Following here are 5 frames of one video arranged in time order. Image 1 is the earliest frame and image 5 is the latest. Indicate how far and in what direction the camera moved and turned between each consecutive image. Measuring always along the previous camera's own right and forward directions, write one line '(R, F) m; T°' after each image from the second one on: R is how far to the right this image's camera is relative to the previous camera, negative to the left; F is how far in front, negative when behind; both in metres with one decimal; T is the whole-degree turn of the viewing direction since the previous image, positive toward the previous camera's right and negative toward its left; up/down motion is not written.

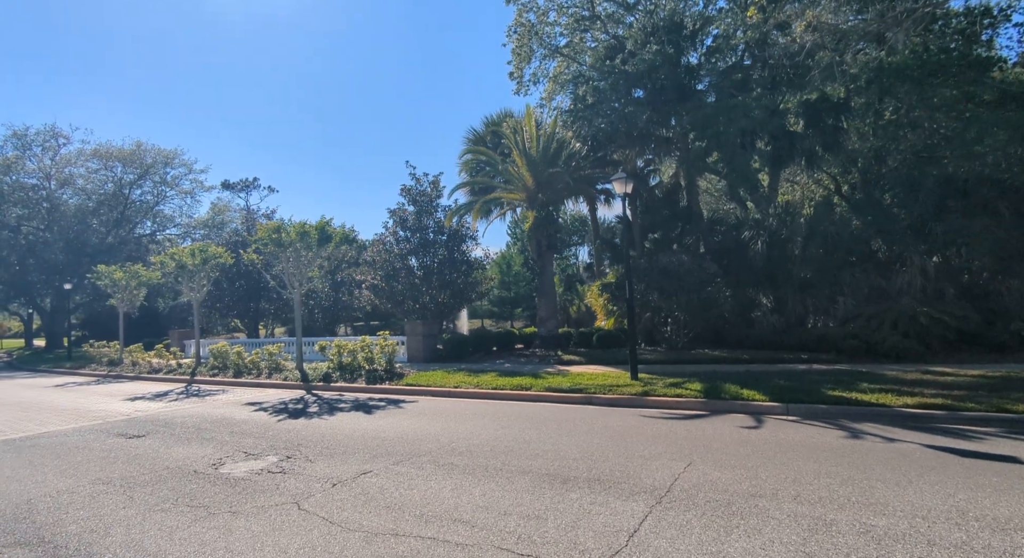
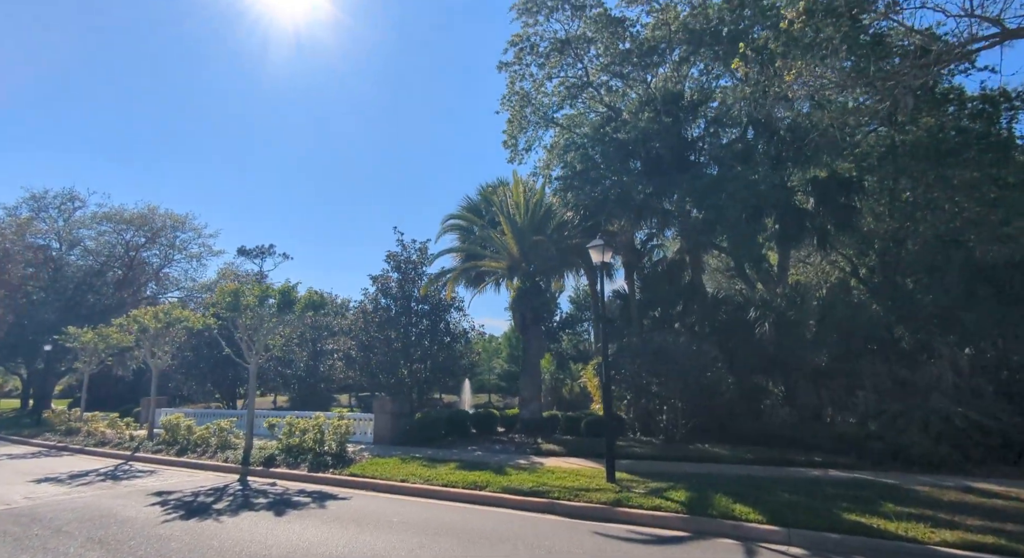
(+0.9, +1.2) m; -2°
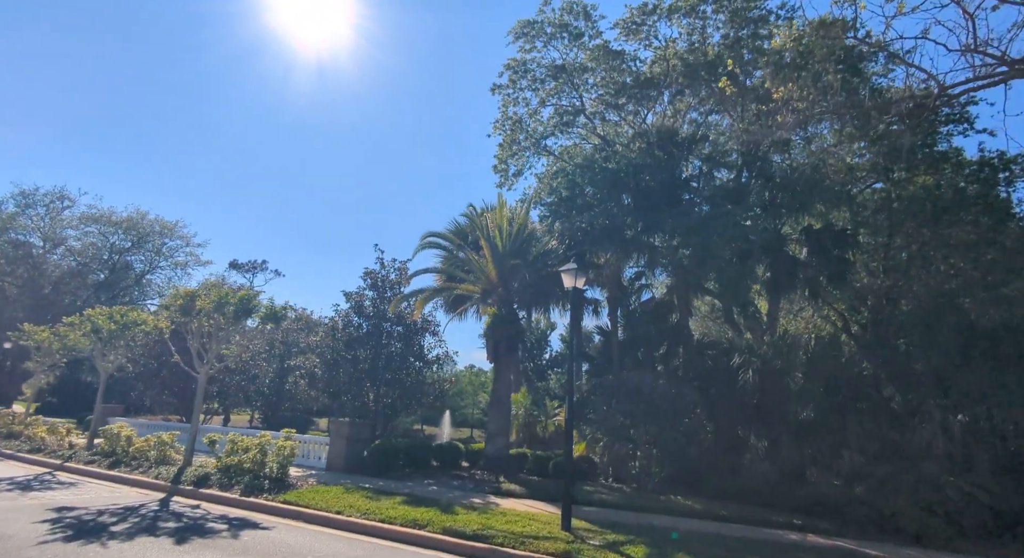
(+0.5, +0.6) m; 0°
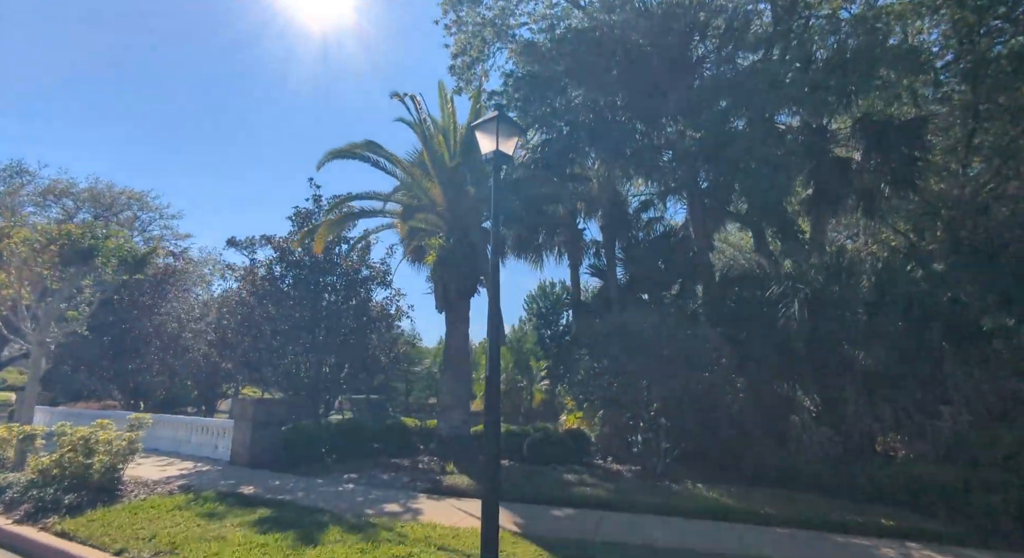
(+1.2, +3.6) m; -2°
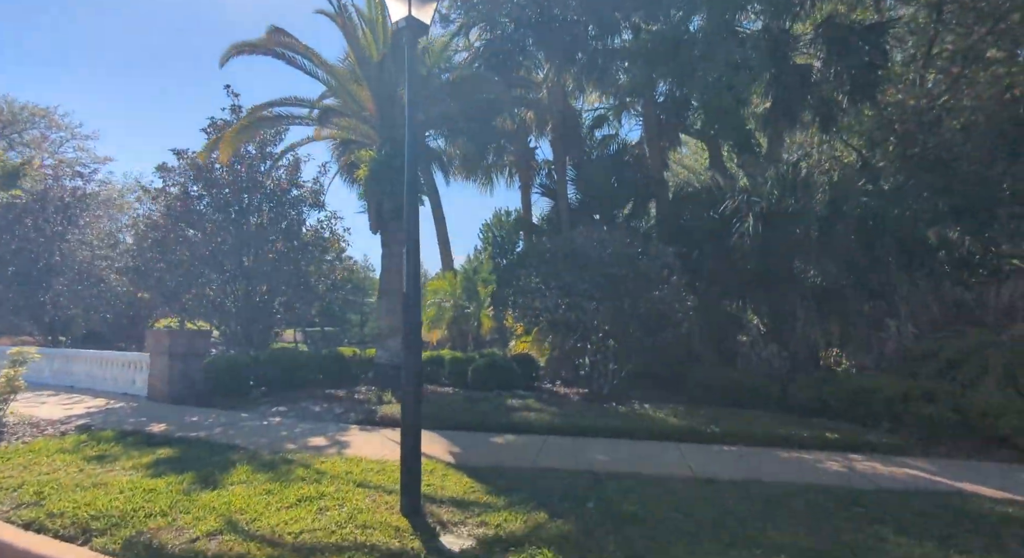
(+0.3, +0.7) m; +4°
